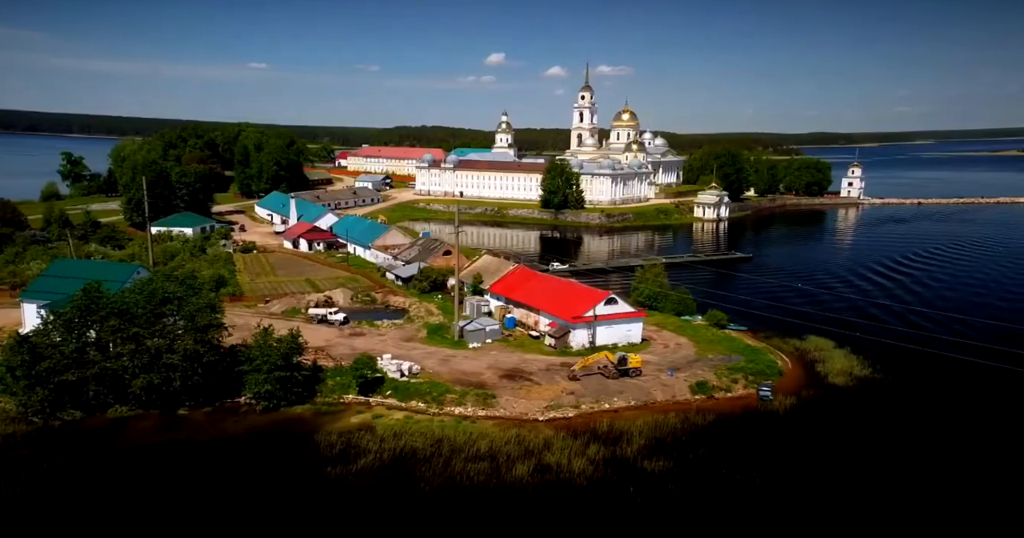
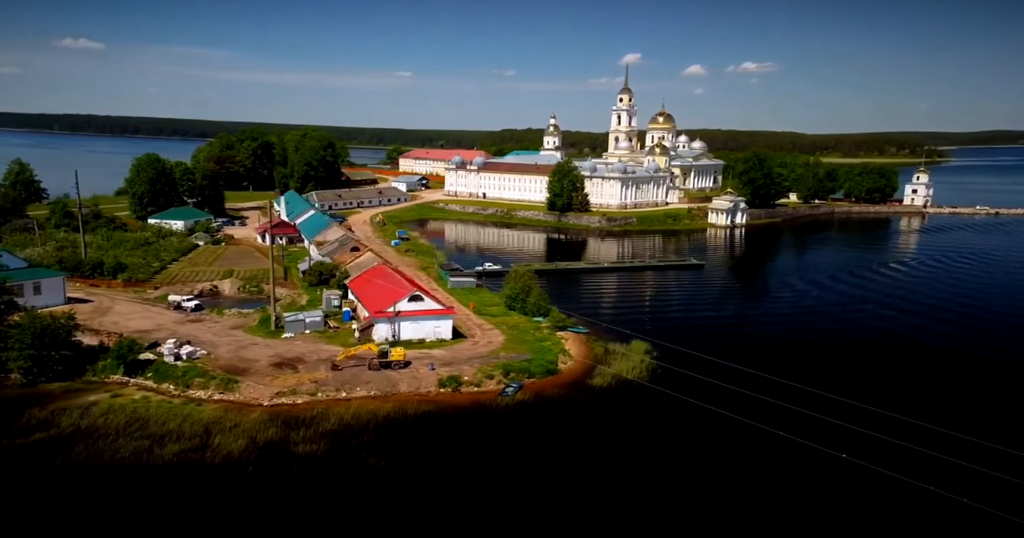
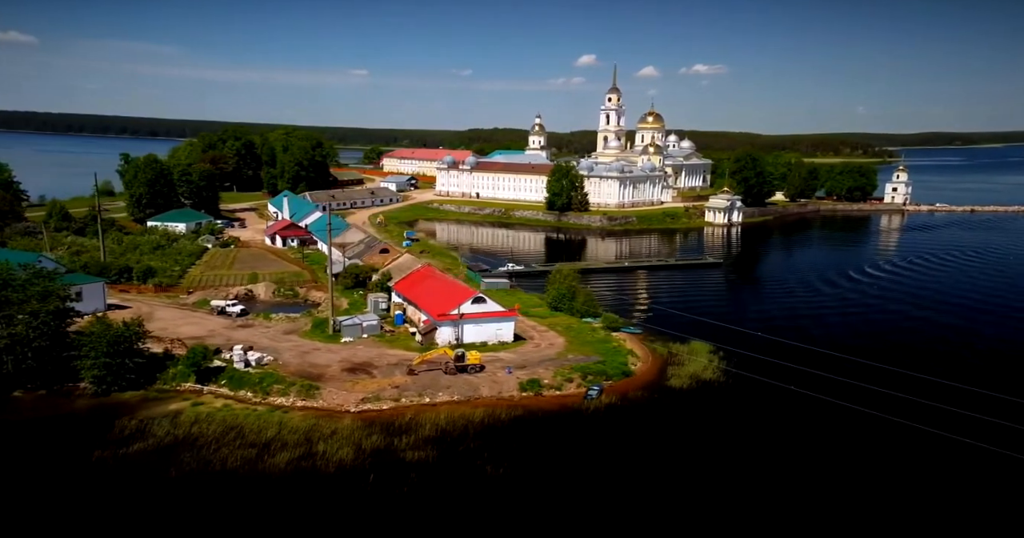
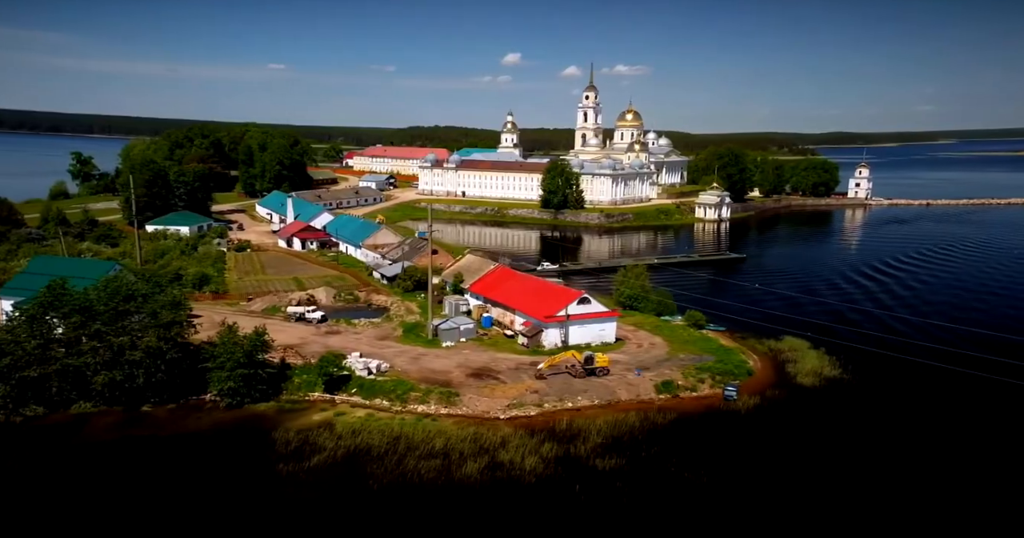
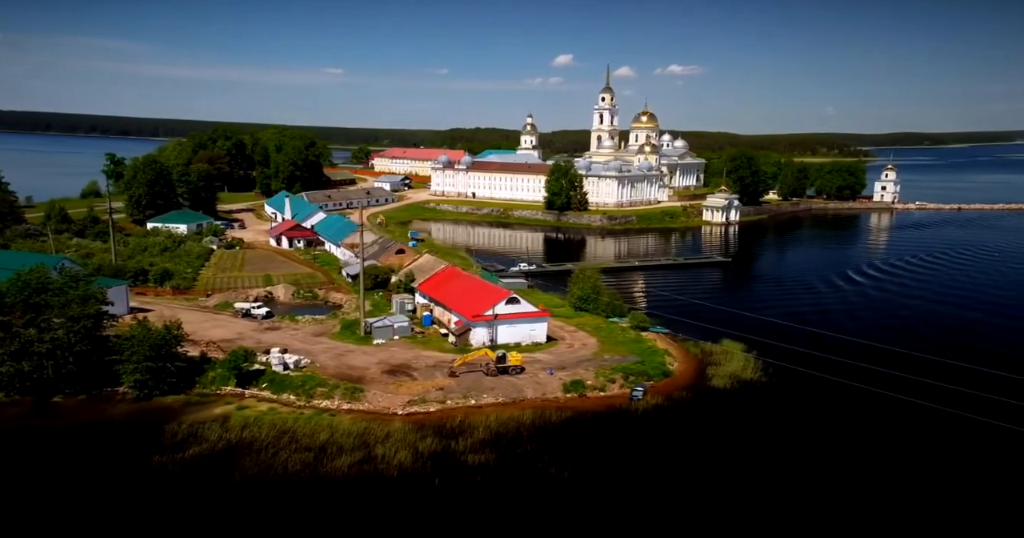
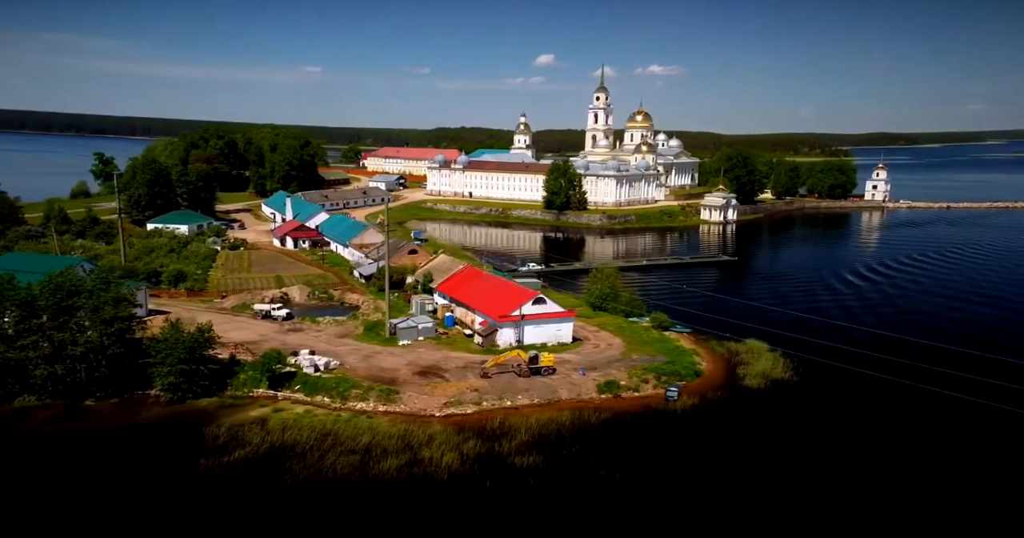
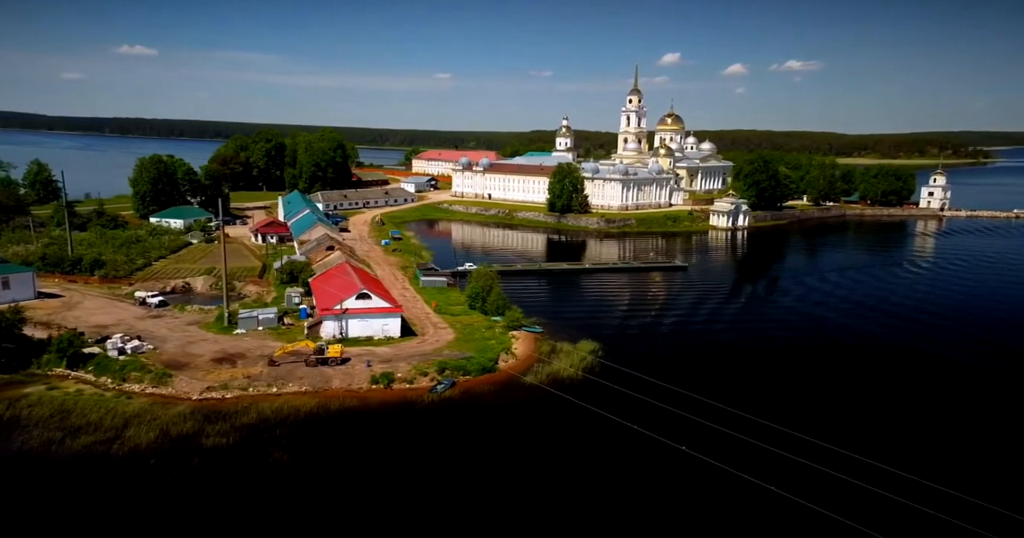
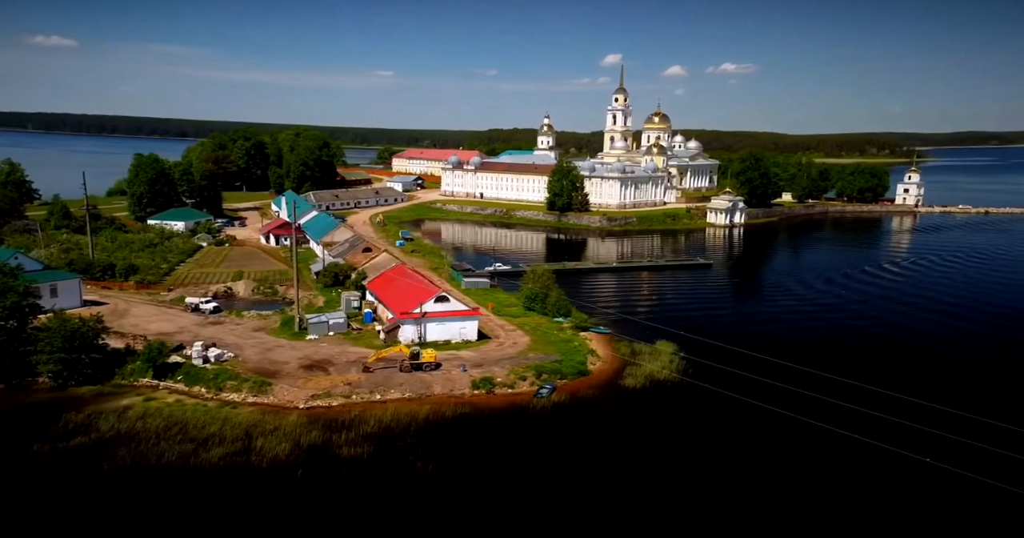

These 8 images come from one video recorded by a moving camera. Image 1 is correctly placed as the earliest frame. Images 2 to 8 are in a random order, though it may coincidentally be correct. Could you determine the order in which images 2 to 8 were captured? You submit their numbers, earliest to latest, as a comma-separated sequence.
4, 6, 5, 3, 8, 2, 7
